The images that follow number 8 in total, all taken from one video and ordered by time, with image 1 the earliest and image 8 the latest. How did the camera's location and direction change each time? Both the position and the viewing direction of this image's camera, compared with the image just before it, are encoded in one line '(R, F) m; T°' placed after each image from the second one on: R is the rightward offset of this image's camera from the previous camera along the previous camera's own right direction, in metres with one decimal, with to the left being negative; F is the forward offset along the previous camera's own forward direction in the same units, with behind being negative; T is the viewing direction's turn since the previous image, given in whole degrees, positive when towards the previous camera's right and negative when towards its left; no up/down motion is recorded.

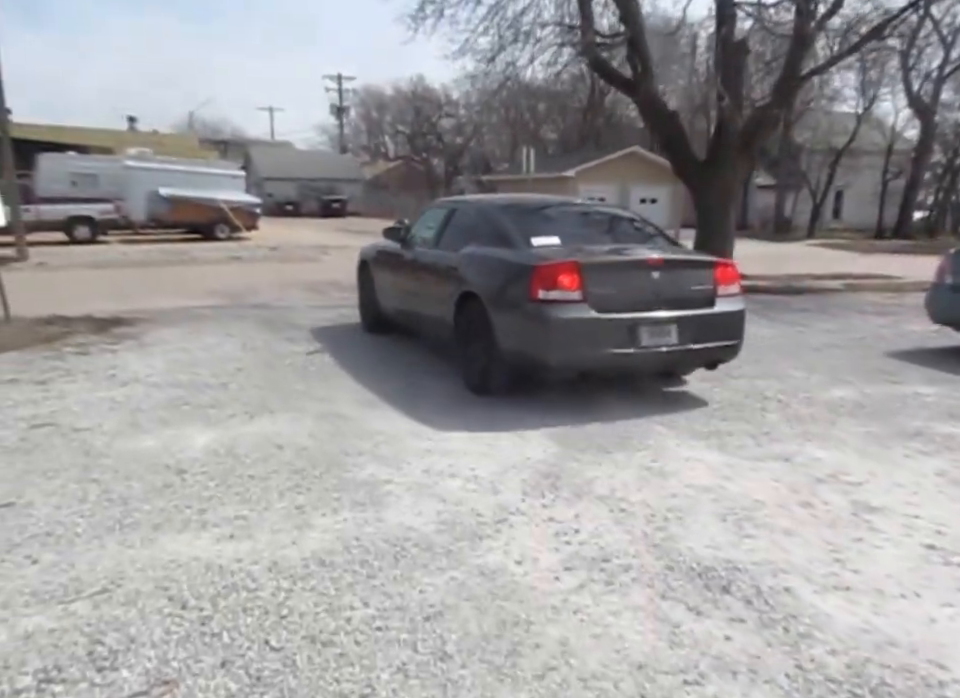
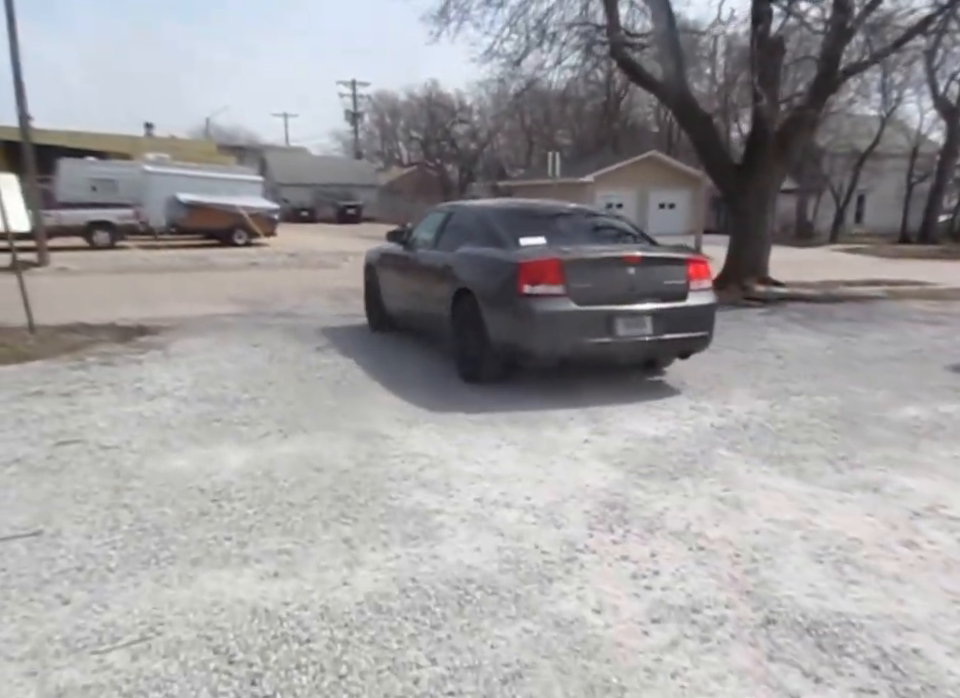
(-0.2, +0.3) m; -1°
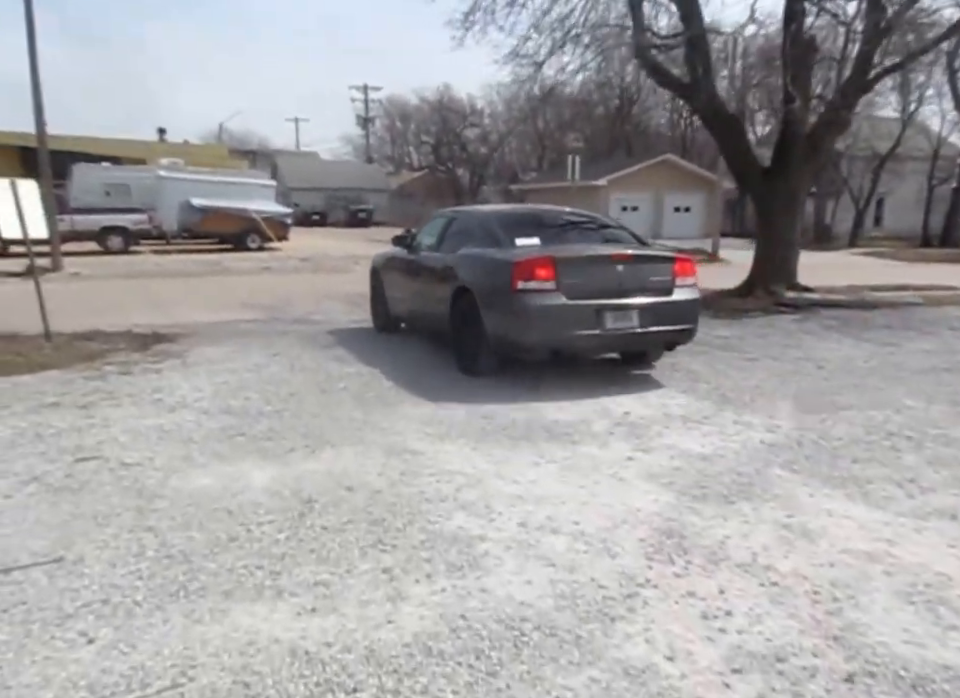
(-0.2, +0.2) m; -1°
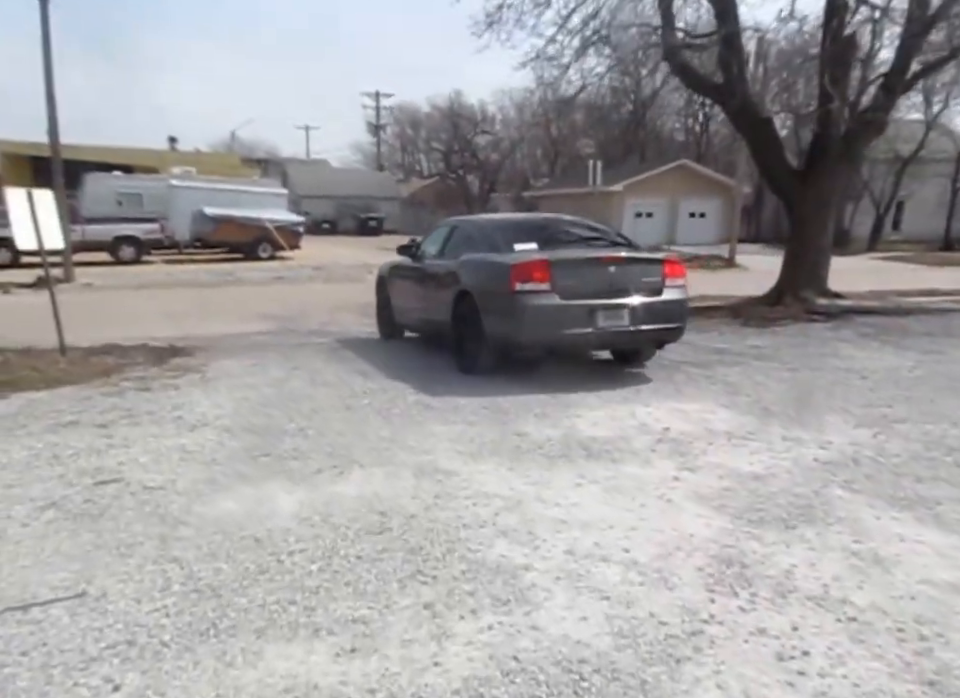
(-0.1, +0.2) m; -1°
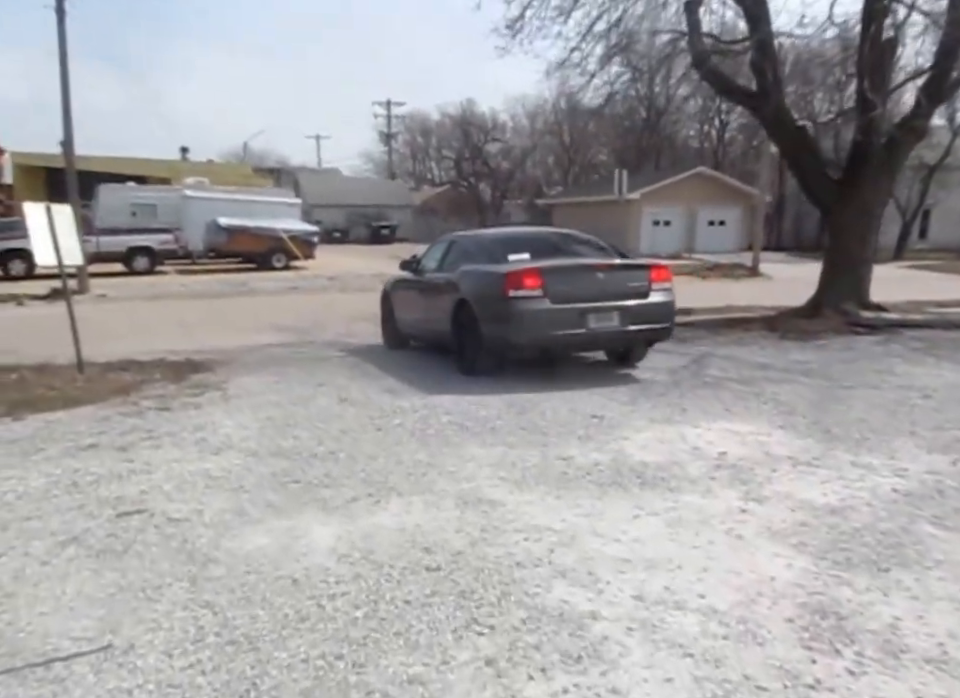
(-0.2, +0.3) m; -1°
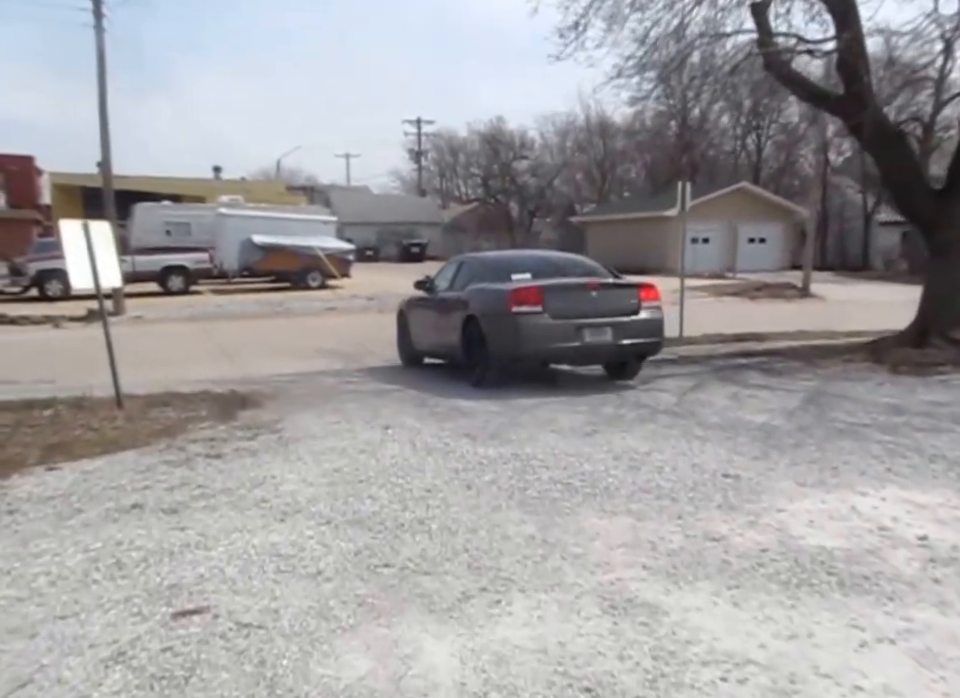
(-0.5, +0.8) m; -2°
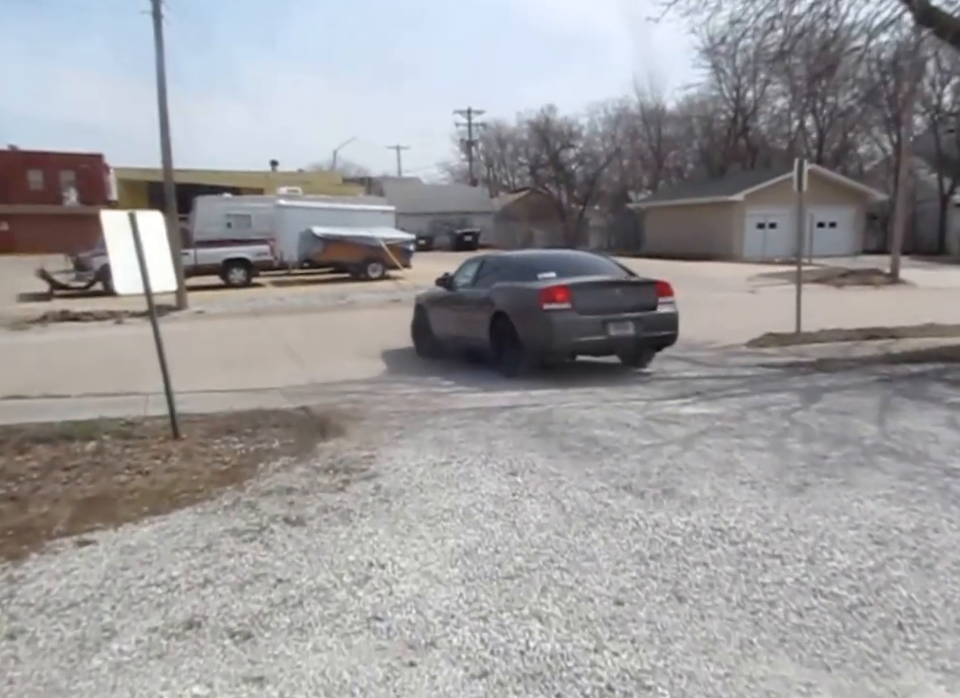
(-0.7, +1.5) m; -4°
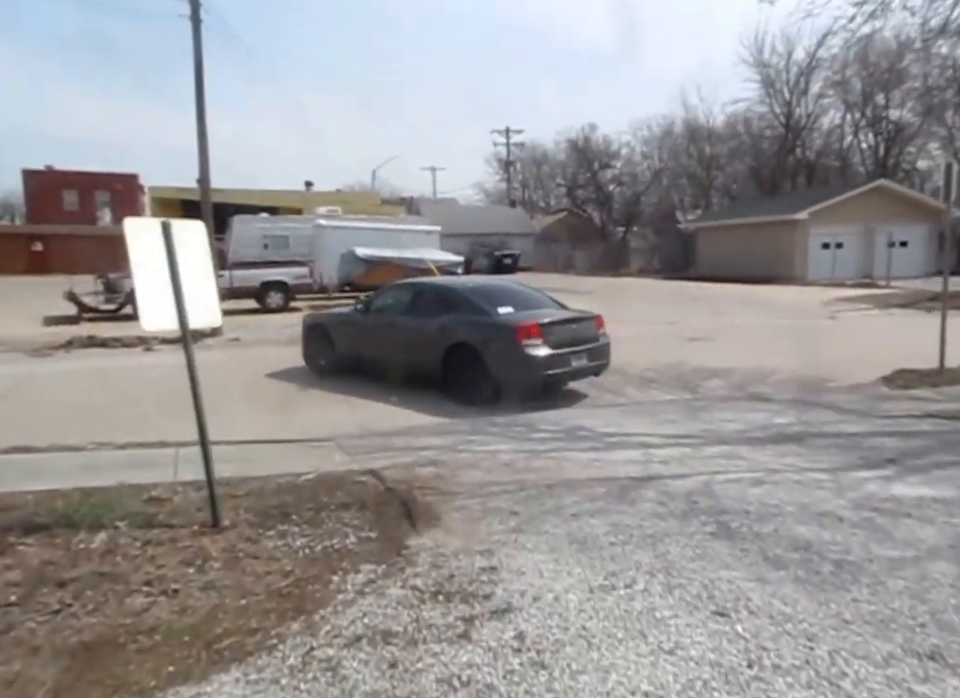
(-0.7, +1.6) m; -3°
